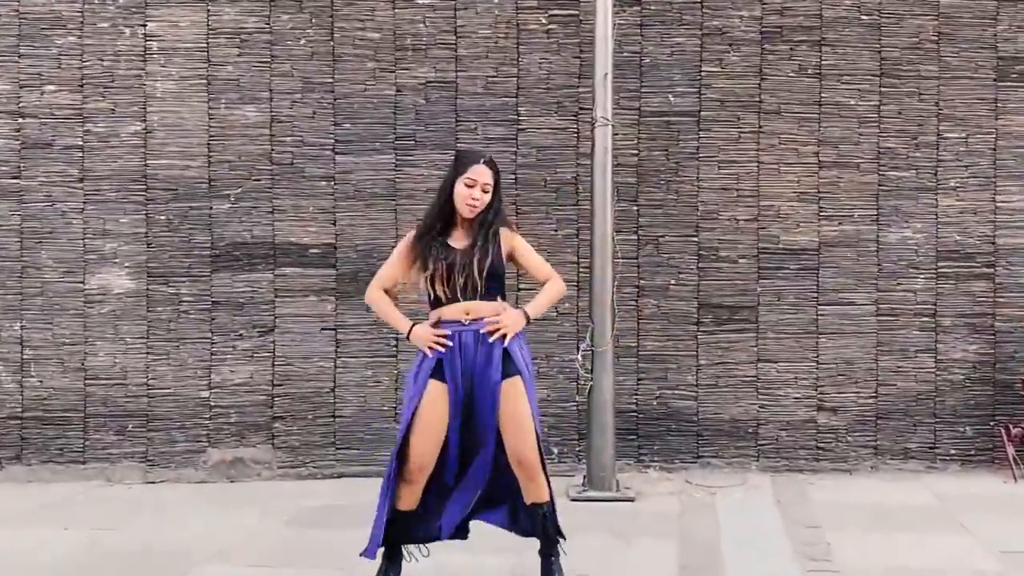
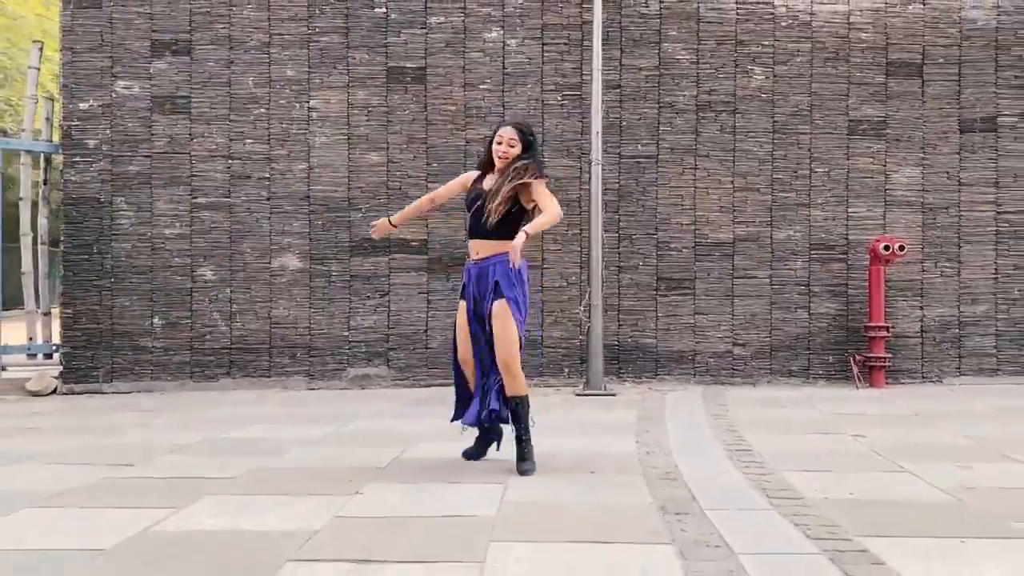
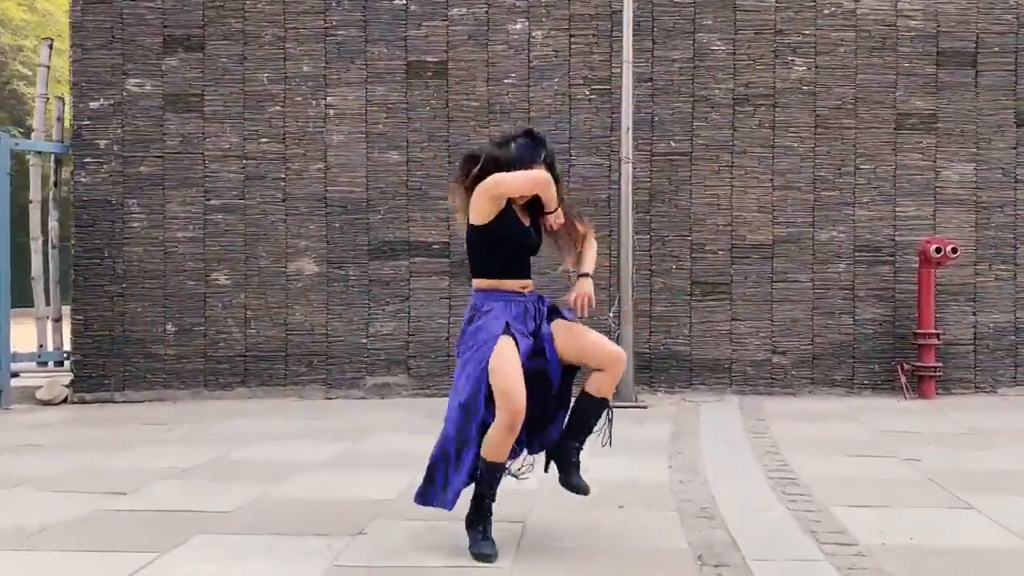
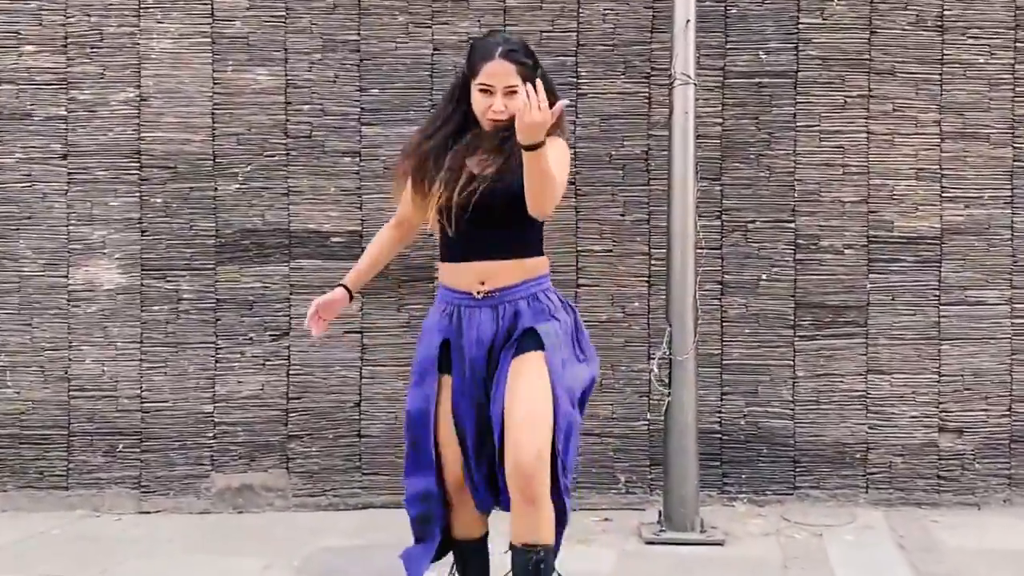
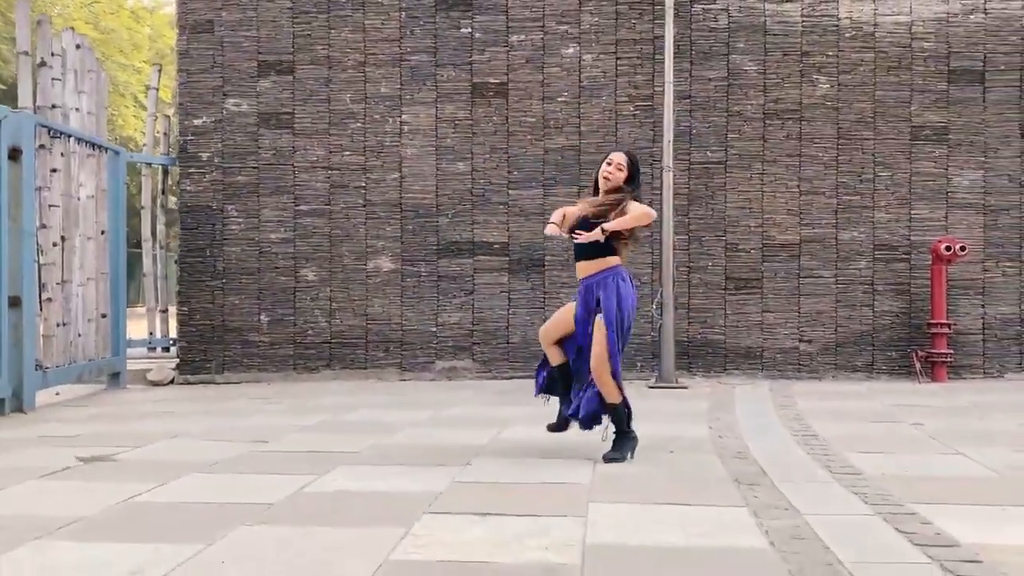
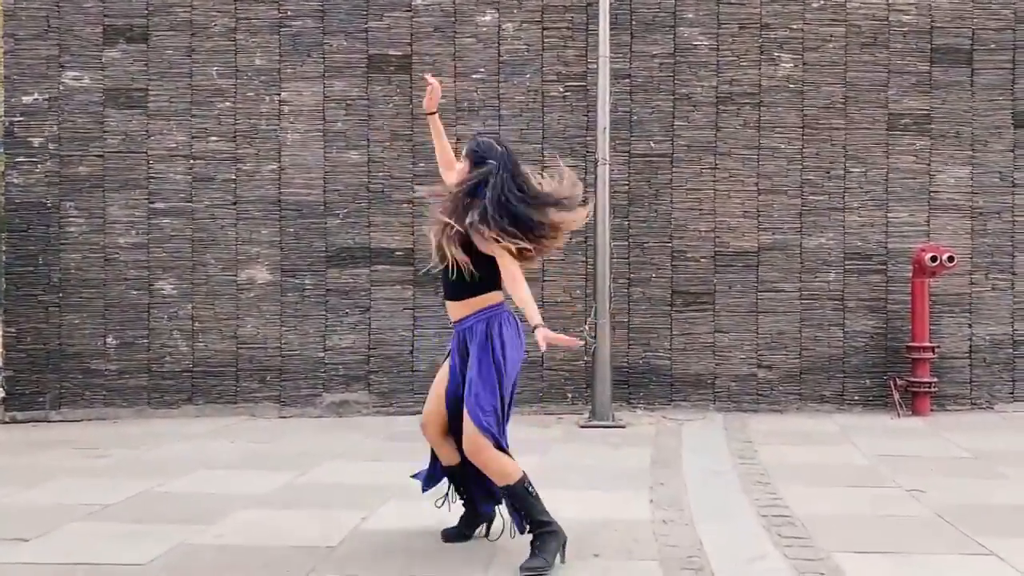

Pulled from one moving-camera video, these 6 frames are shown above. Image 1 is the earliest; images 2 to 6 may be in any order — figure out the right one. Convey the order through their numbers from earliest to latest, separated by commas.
4, 5, 3, 6, 2
